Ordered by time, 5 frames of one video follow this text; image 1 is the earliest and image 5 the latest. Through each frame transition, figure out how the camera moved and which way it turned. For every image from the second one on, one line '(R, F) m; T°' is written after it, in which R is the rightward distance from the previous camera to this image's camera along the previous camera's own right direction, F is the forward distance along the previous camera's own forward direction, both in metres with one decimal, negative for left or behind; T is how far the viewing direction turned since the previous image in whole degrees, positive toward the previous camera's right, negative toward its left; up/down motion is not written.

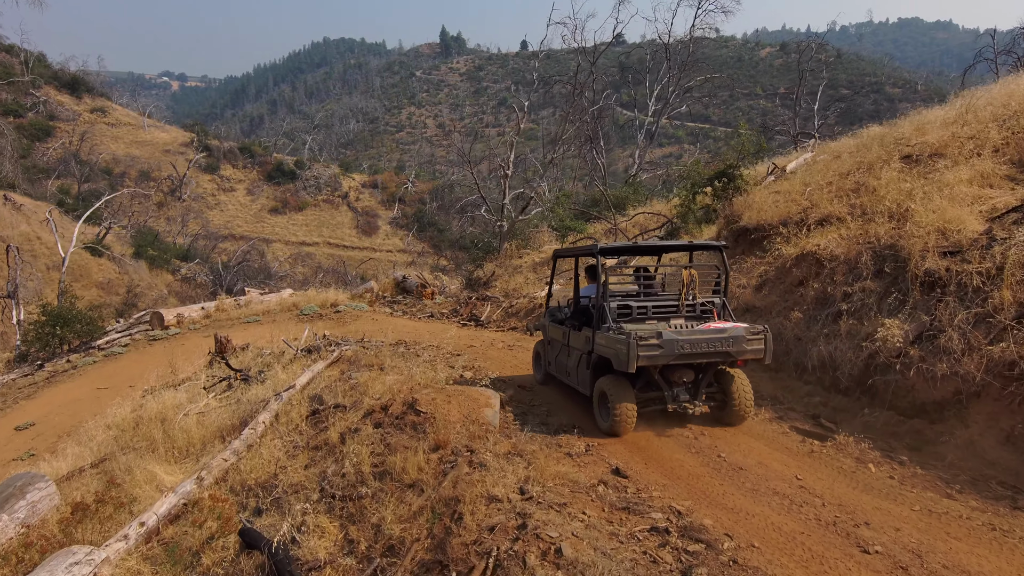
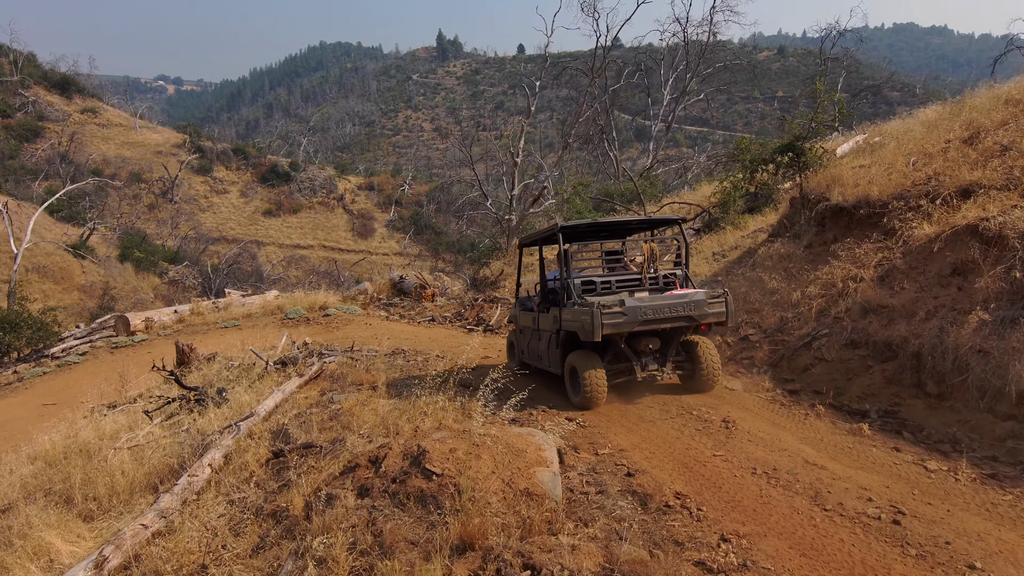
(-0.4, +2.2) m; 0°
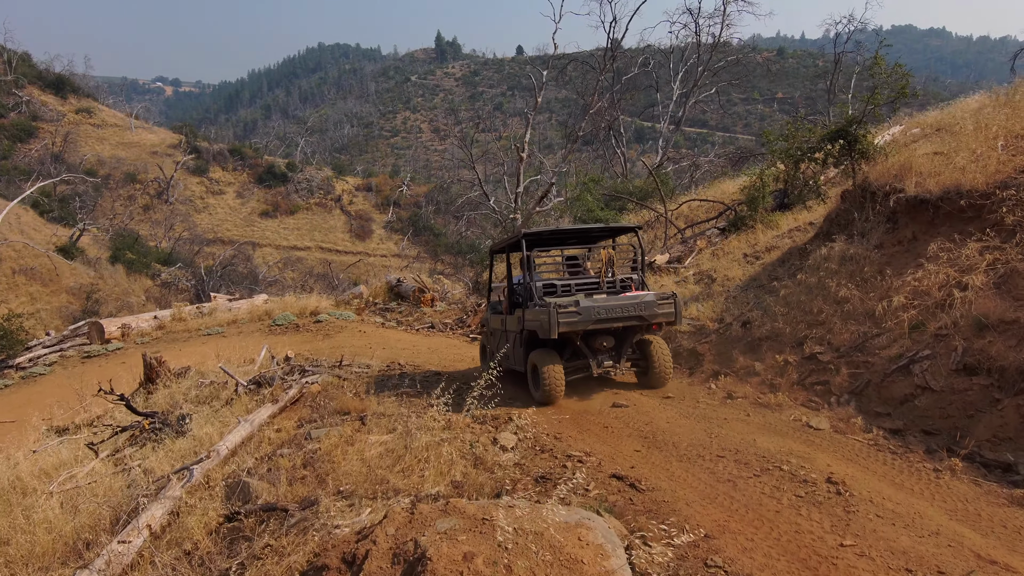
(-0.2, +1.3) m; 0°
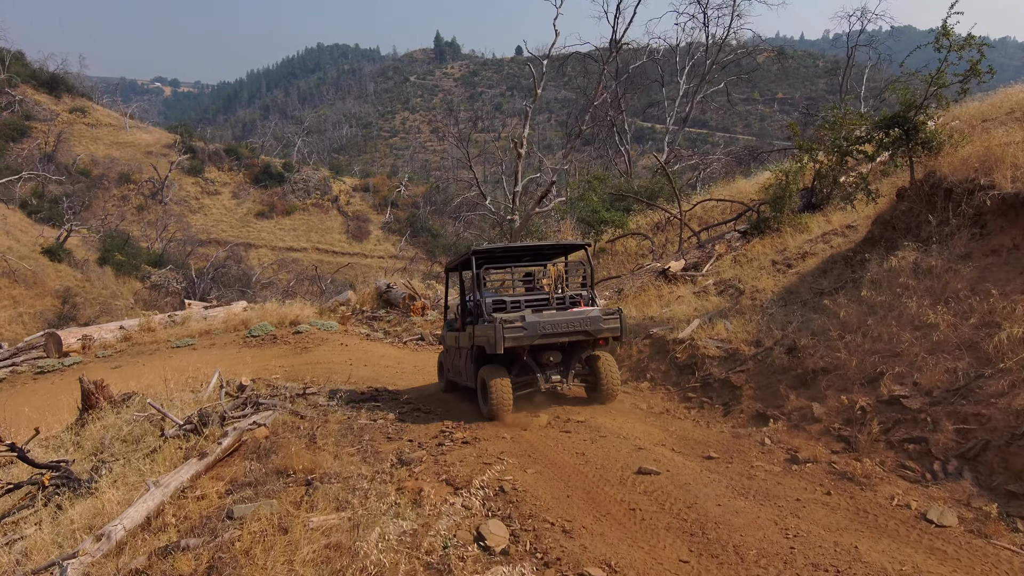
(0.0, +1.4) m; 0°
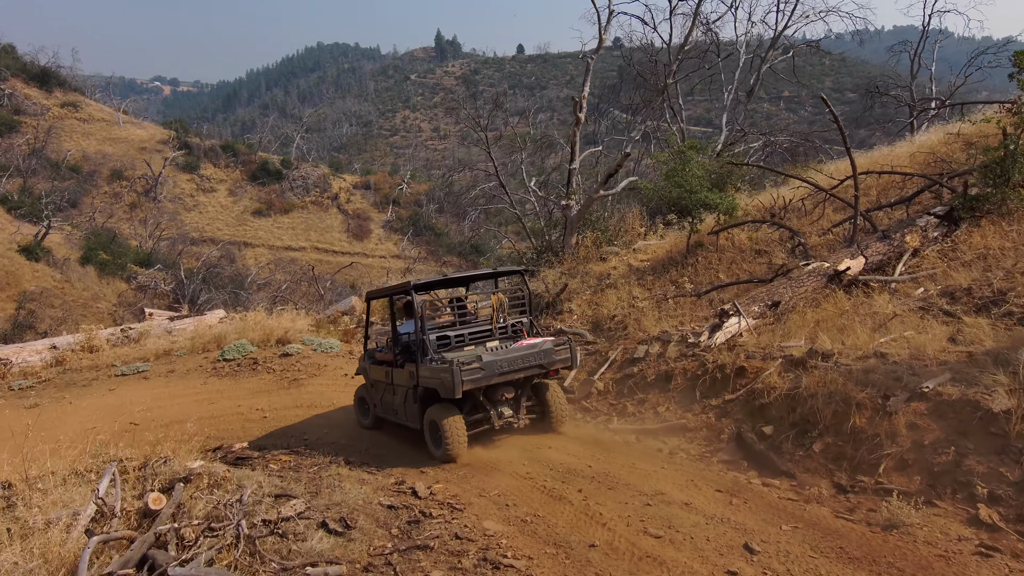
(-1.1, +3.9) m; 0°
